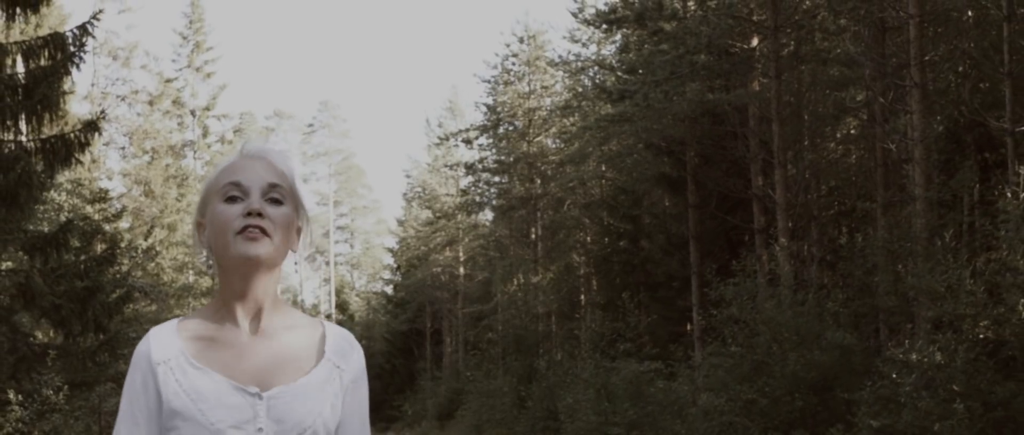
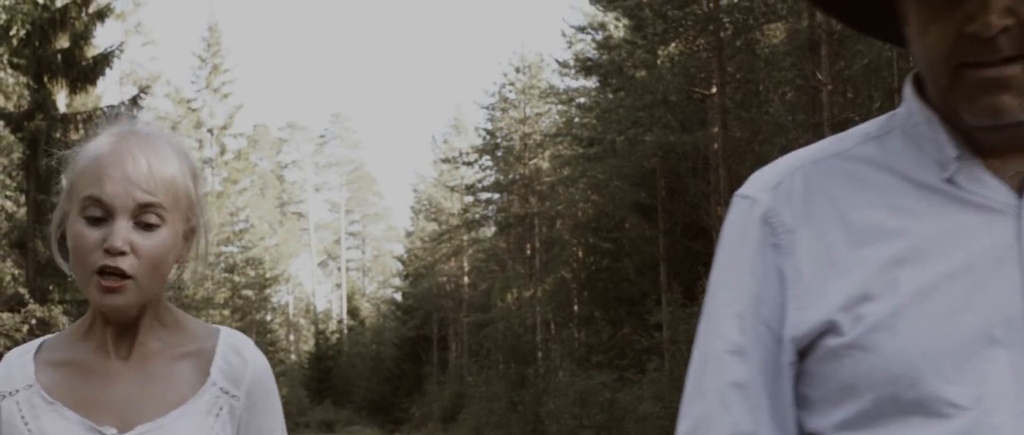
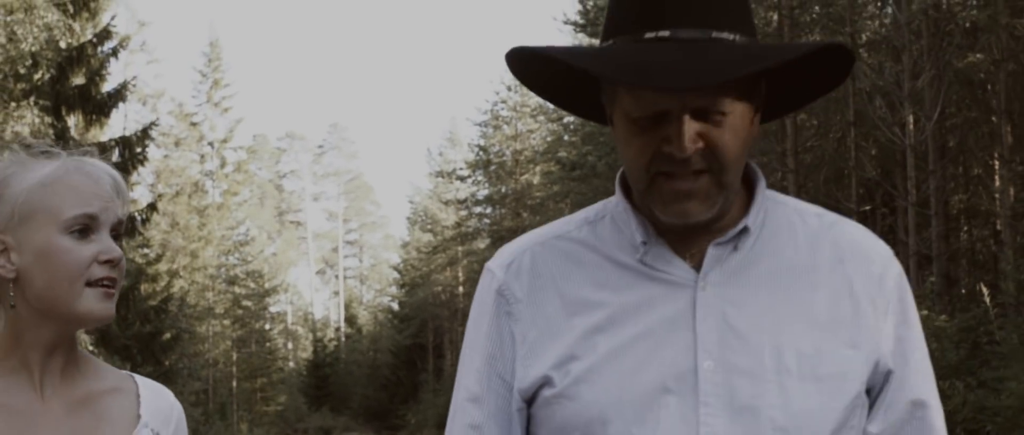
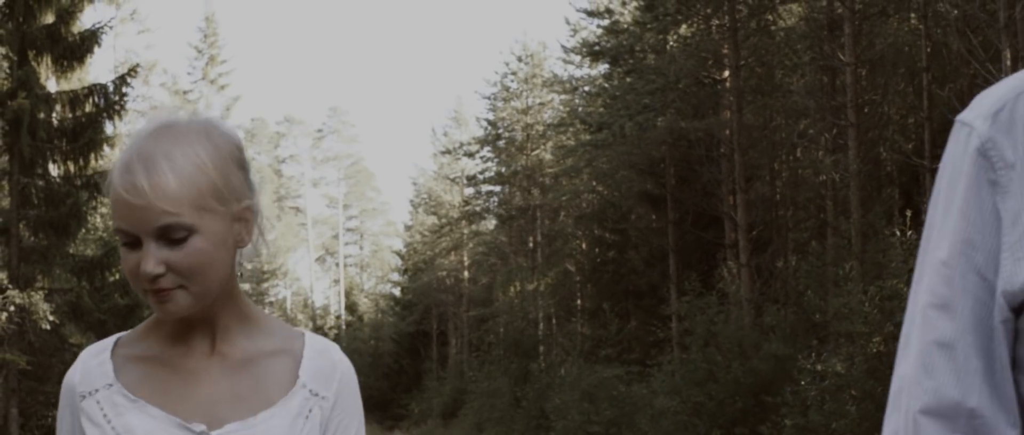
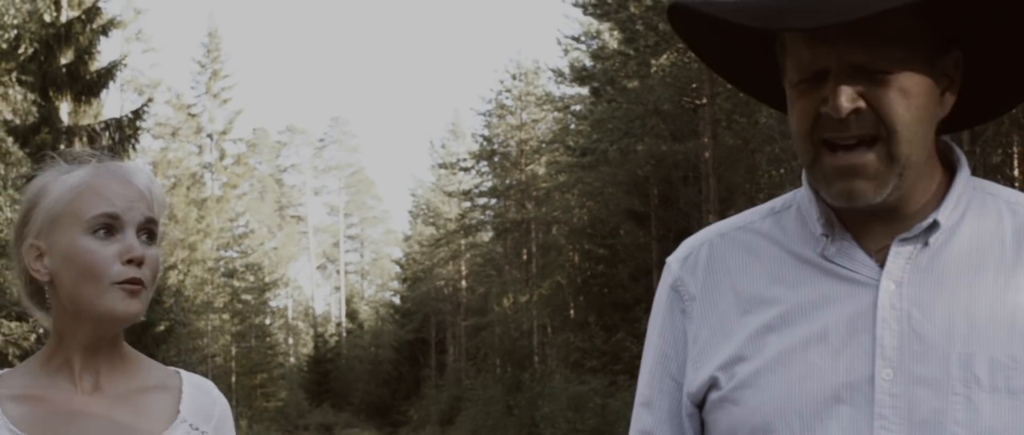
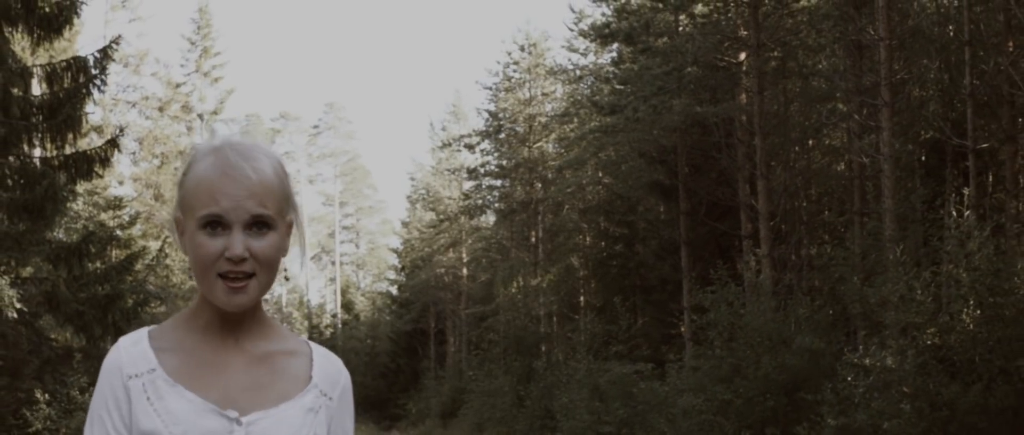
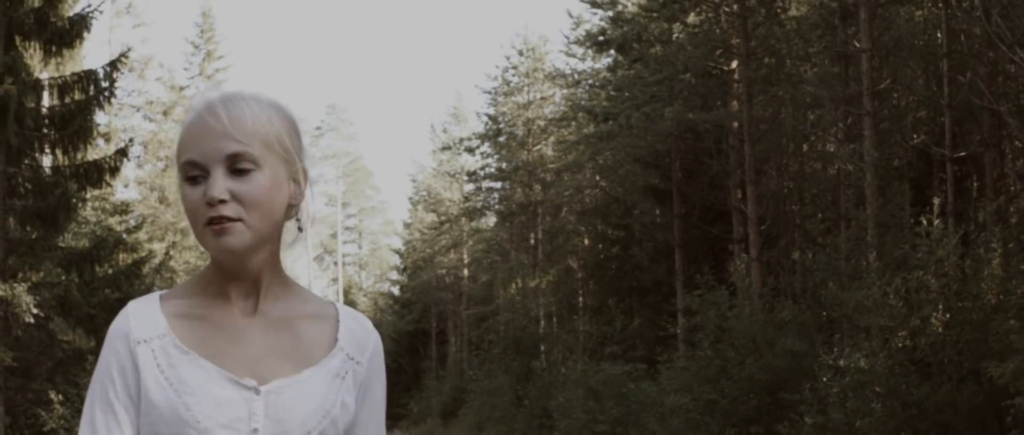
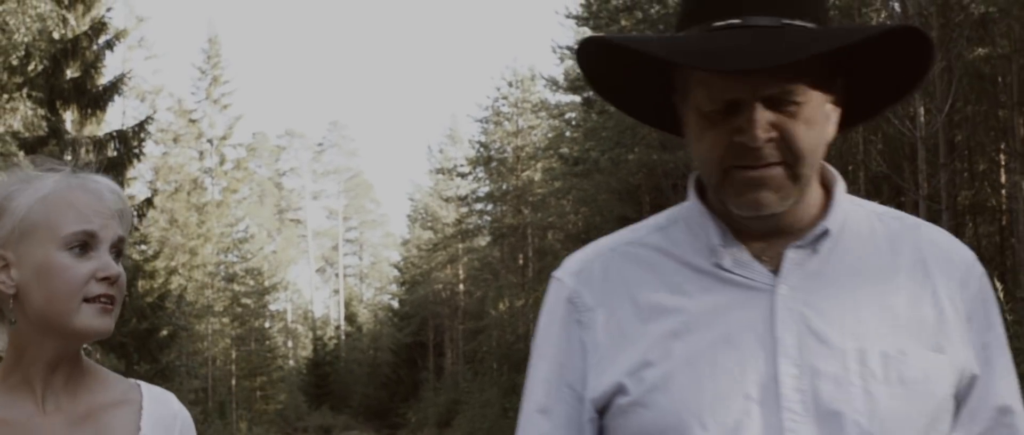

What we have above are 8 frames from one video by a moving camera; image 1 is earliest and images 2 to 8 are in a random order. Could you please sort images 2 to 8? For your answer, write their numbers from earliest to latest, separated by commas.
6, 7, 4, 2, 5, 8, 3
